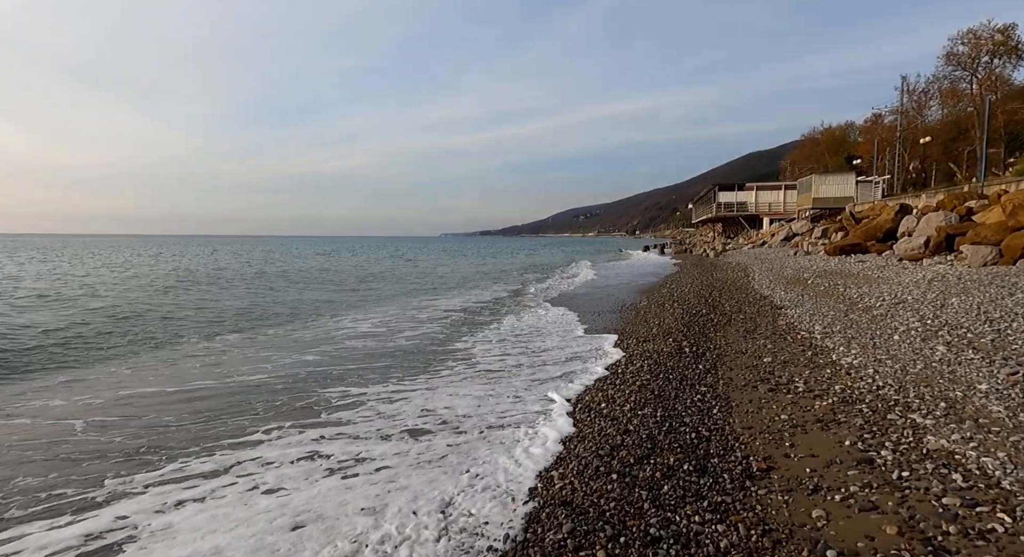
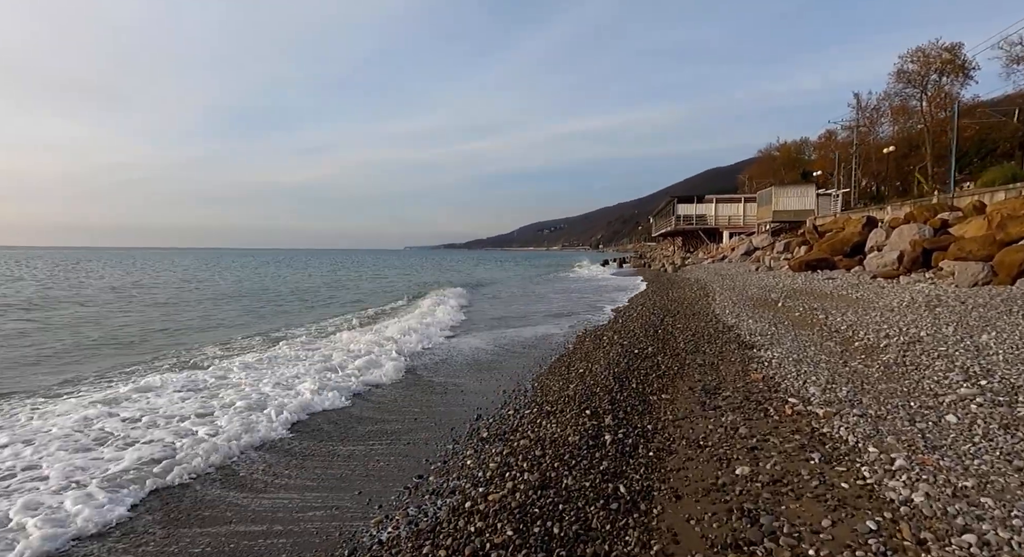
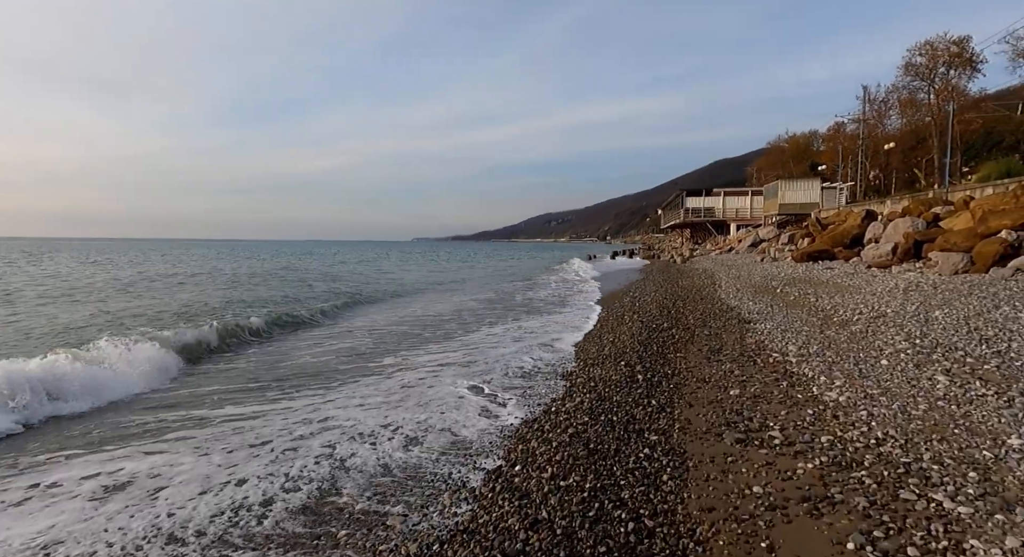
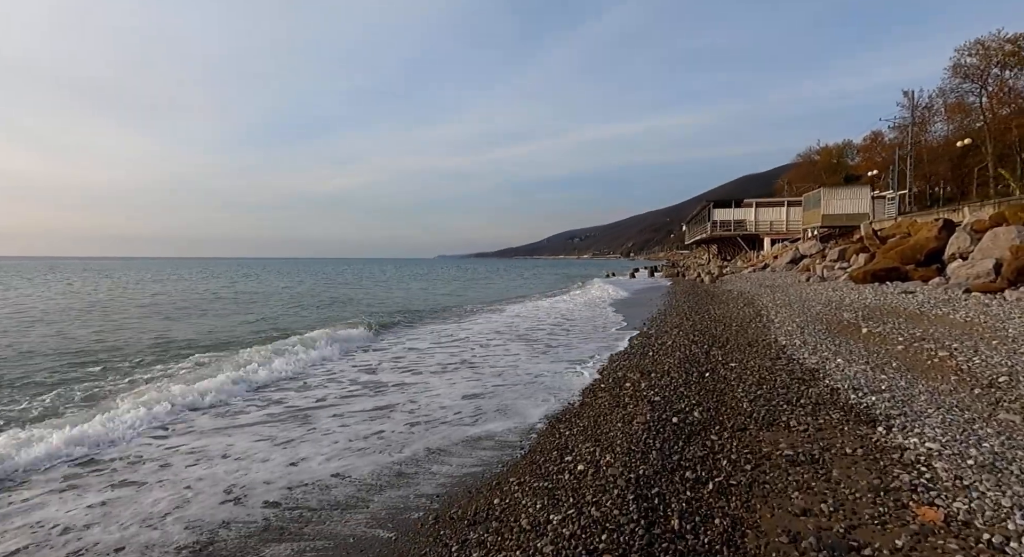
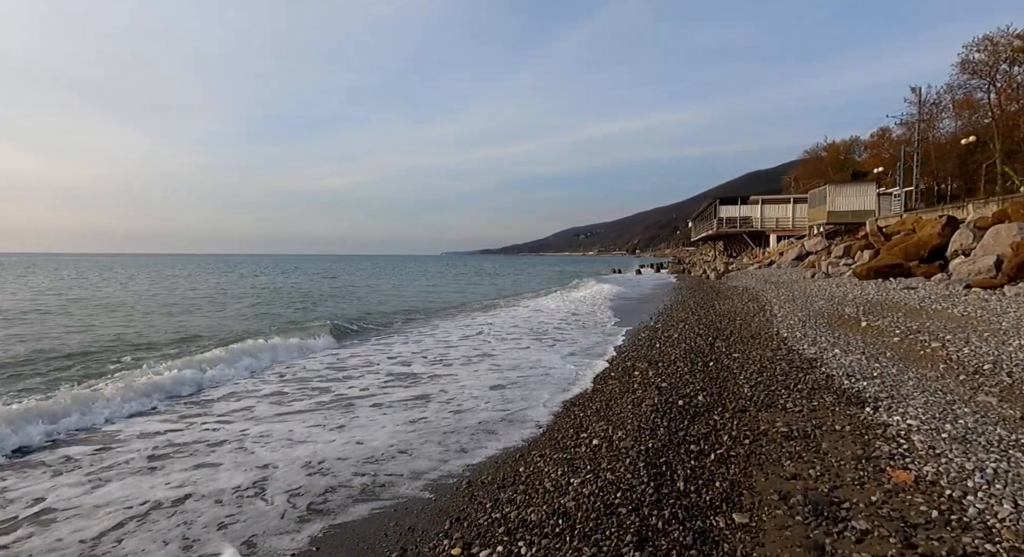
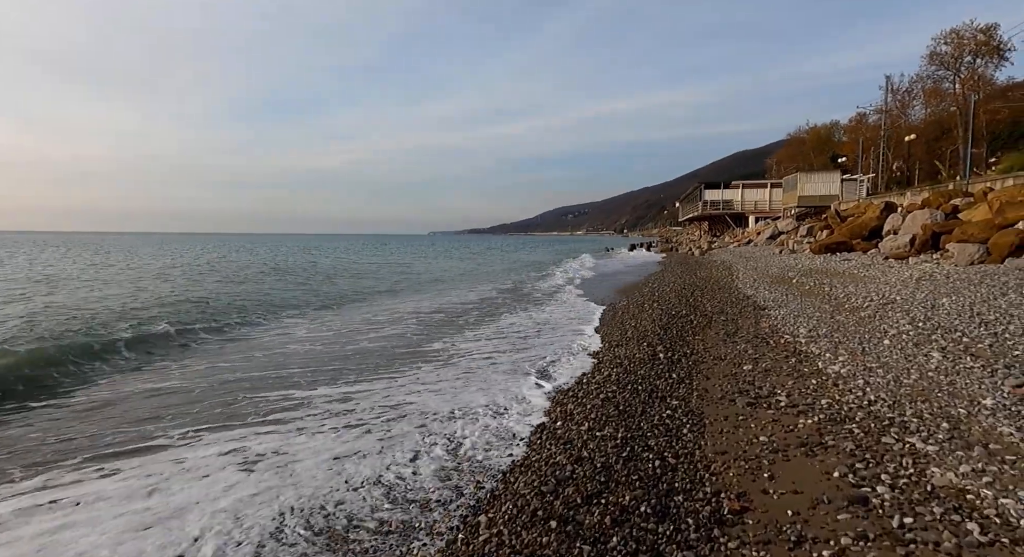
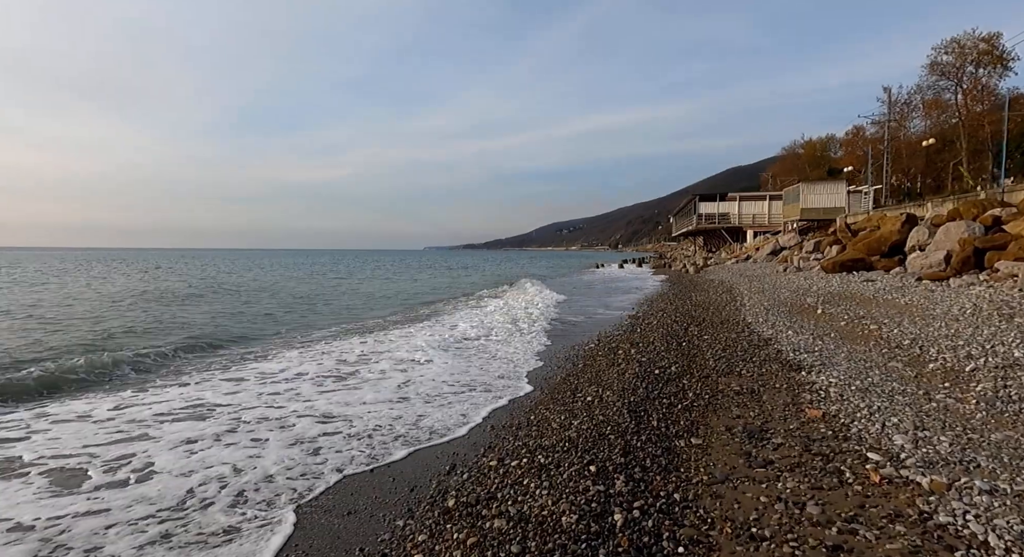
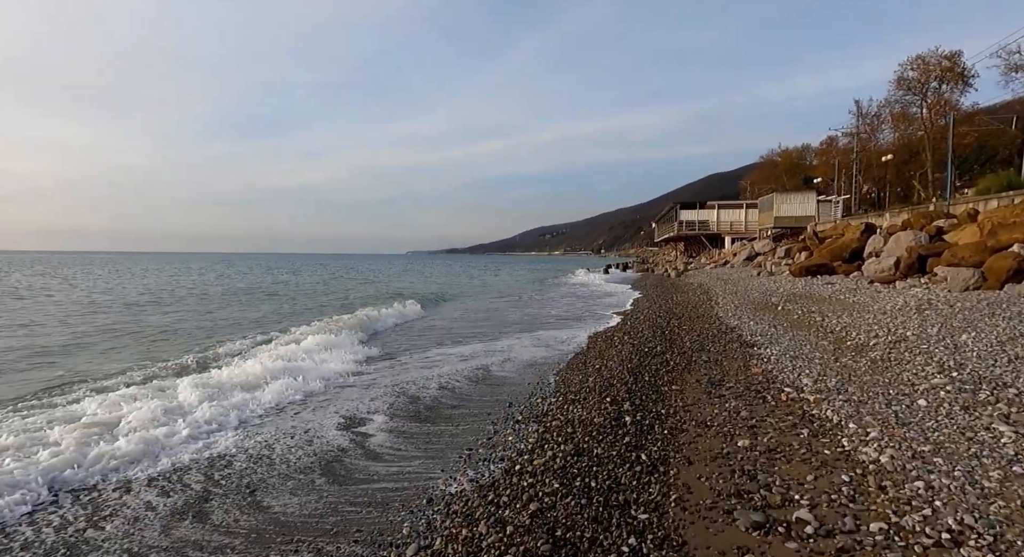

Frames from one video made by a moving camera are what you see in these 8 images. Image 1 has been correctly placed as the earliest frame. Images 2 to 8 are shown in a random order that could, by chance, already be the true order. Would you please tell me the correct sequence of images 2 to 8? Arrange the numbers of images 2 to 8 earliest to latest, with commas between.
6, 3, 8, 2, 7, 5, 4
